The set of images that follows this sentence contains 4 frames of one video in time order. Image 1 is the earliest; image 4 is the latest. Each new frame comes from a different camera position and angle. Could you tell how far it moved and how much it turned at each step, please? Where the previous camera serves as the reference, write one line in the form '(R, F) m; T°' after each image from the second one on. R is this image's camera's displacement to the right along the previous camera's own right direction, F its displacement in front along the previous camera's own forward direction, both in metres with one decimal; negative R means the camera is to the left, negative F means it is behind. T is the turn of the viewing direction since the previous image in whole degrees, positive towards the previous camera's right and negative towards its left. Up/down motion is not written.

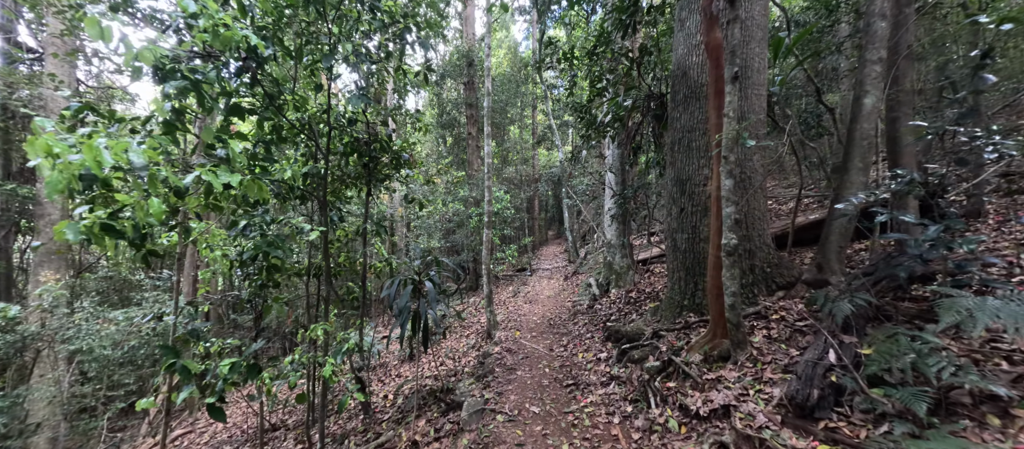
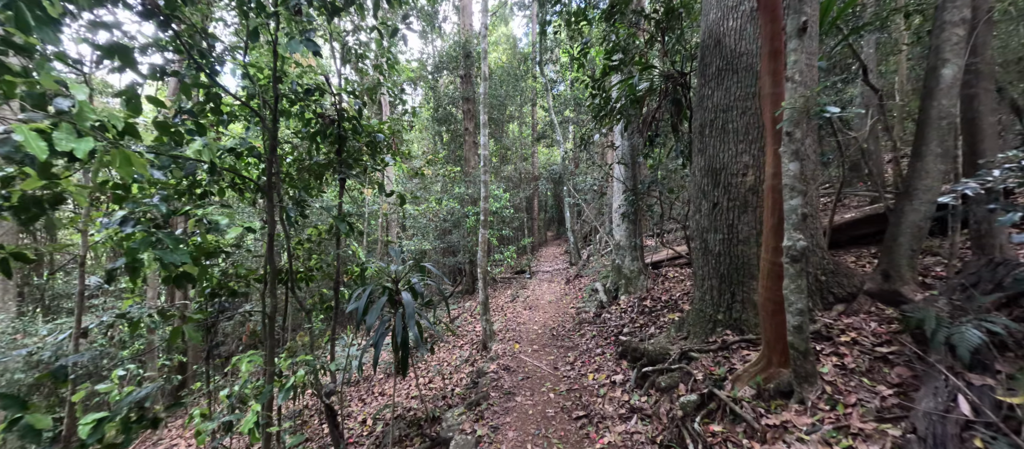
(0.0, +0.6) m; 0°
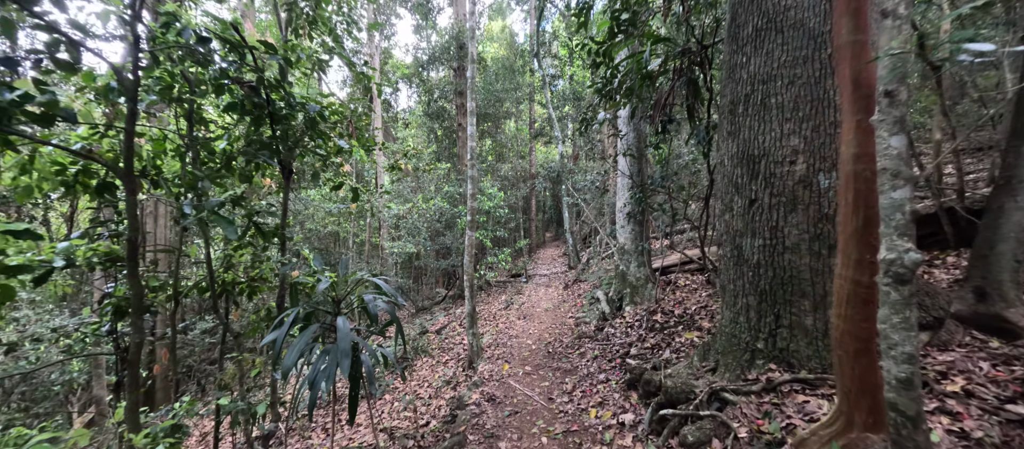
(+0.1, +0.6) m; 0°
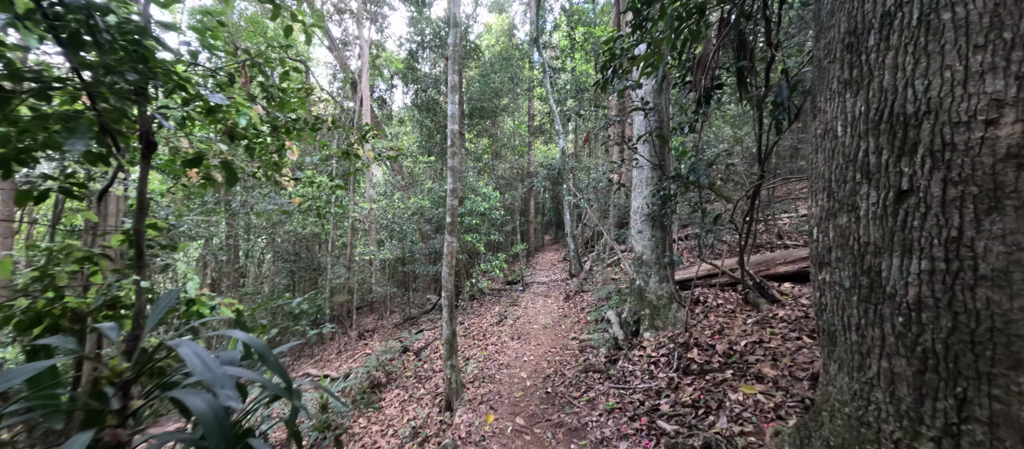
(+0.1, +1.0) m; 0°
